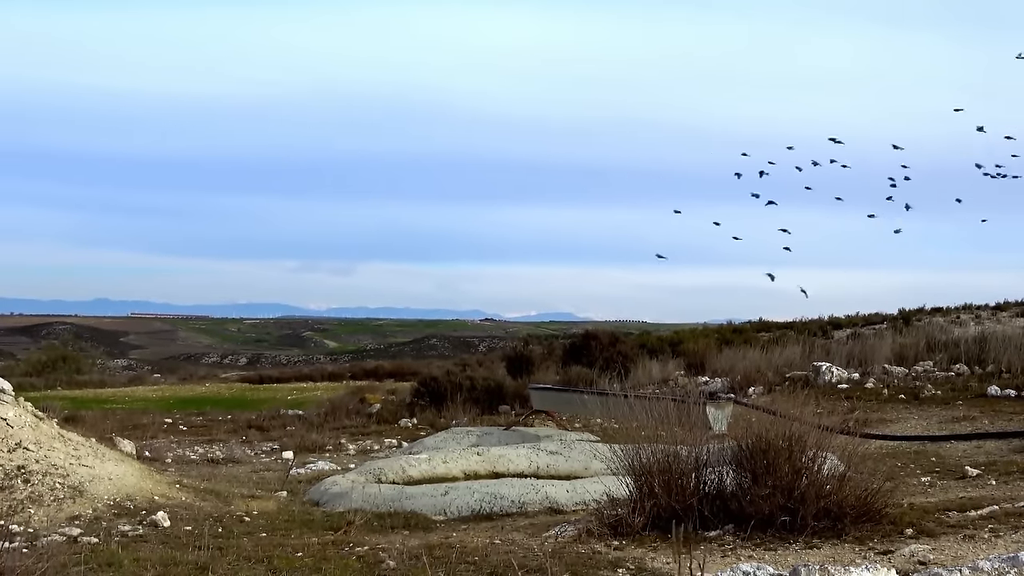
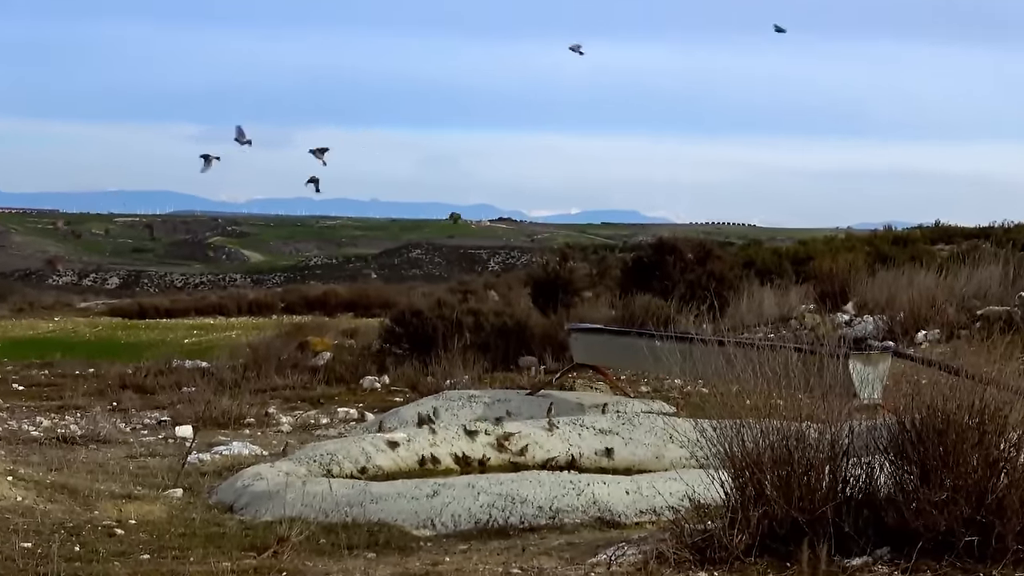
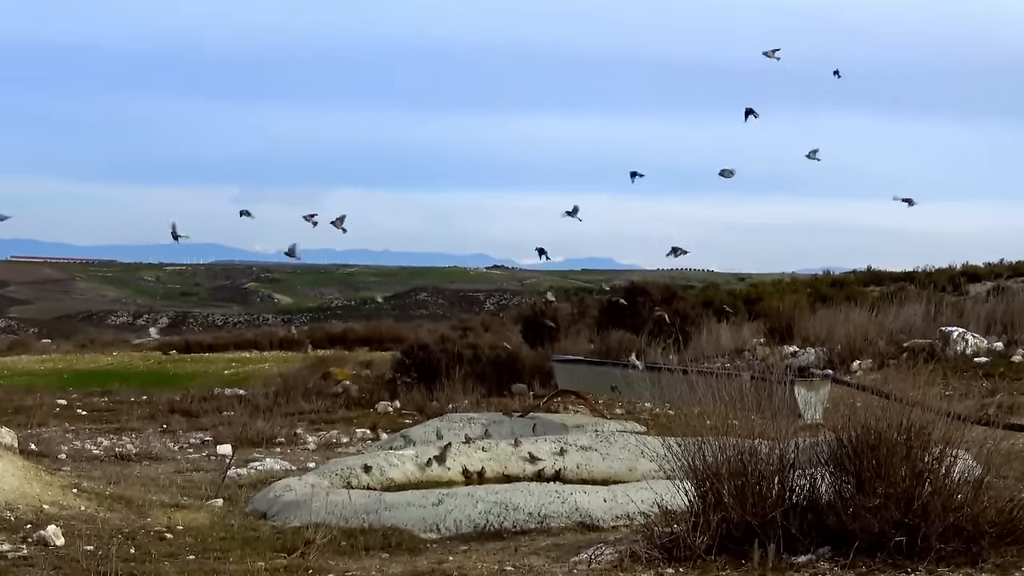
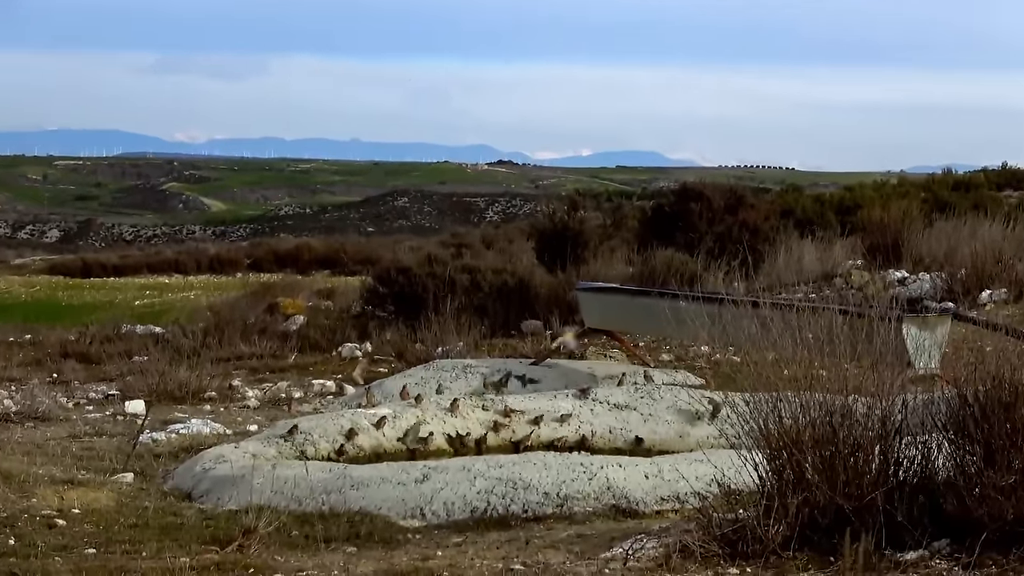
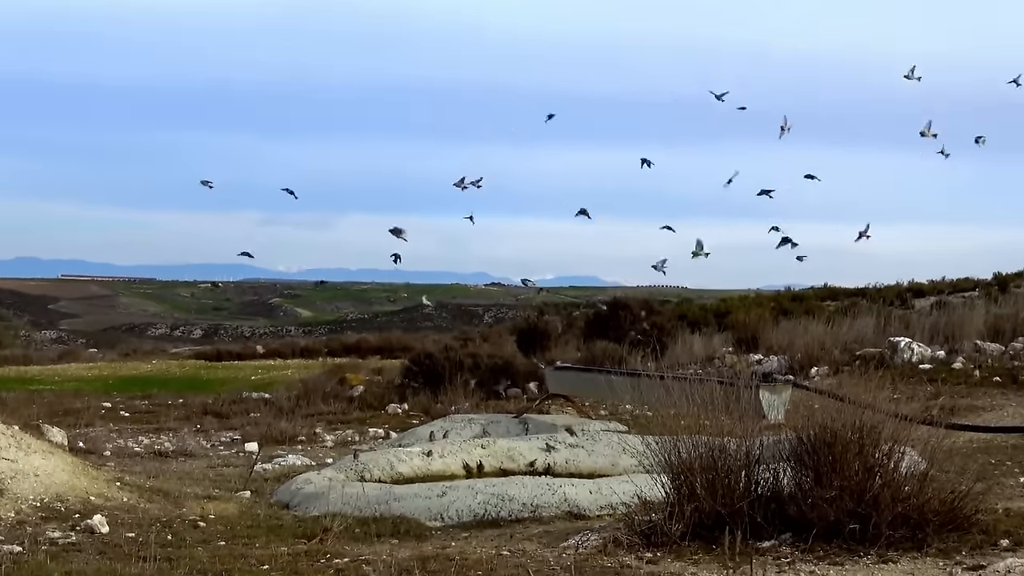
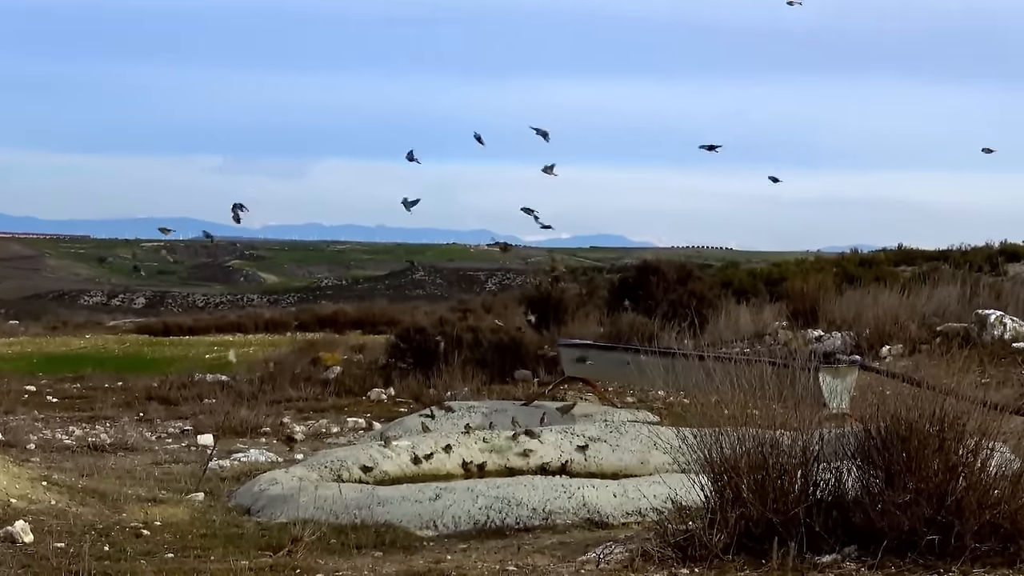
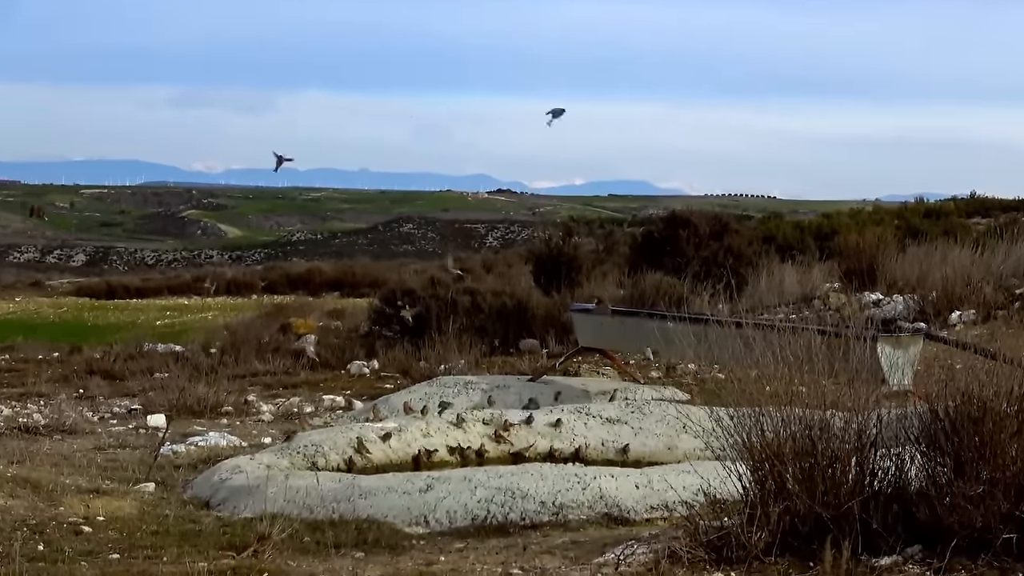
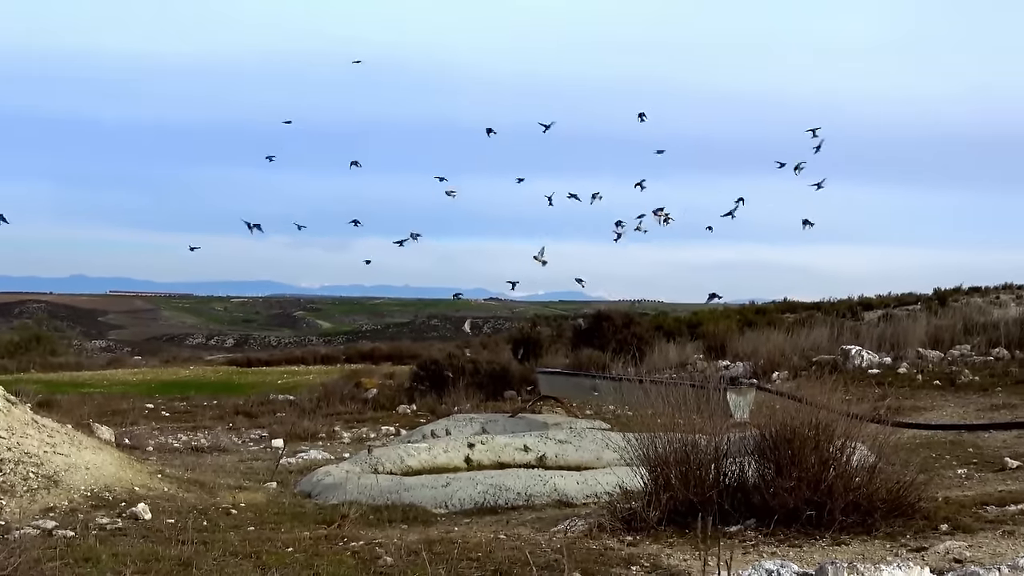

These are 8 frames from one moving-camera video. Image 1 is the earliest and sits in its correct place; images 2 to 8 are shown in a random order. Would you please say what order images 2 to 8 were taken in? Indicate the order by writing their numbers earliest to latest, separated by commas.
8, 5, 3, 6, 2, 7, 4
